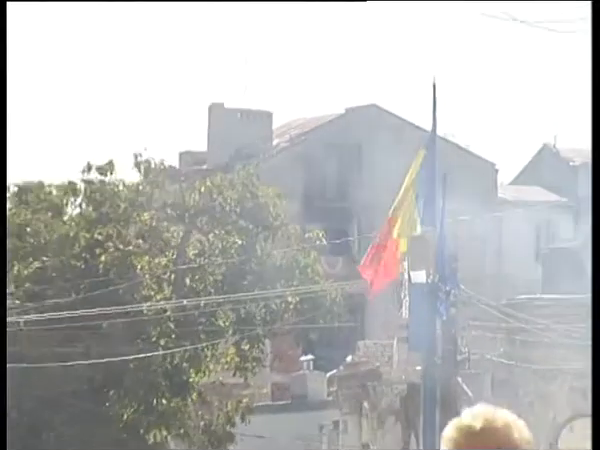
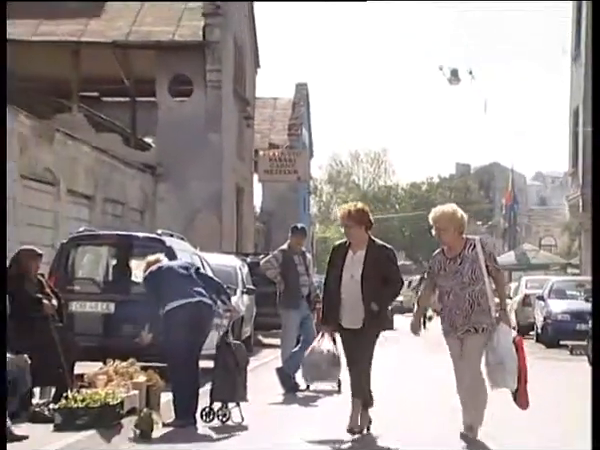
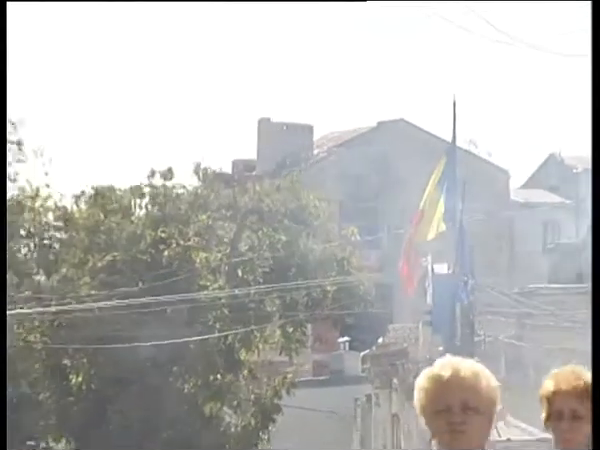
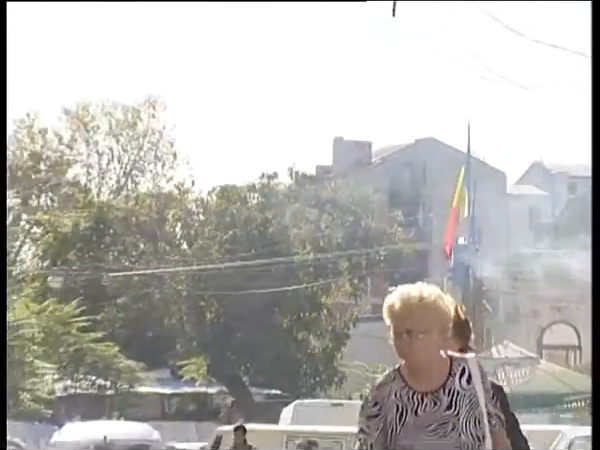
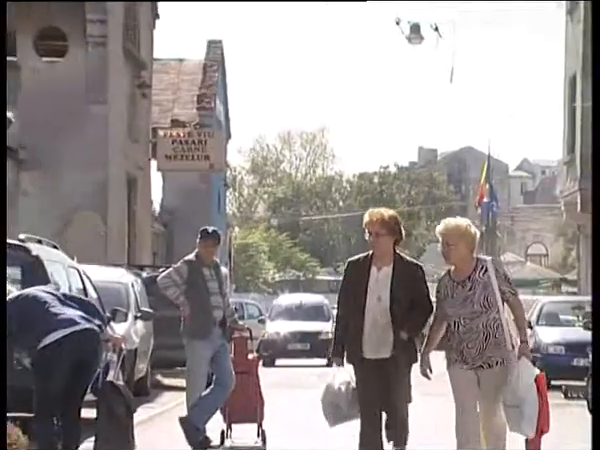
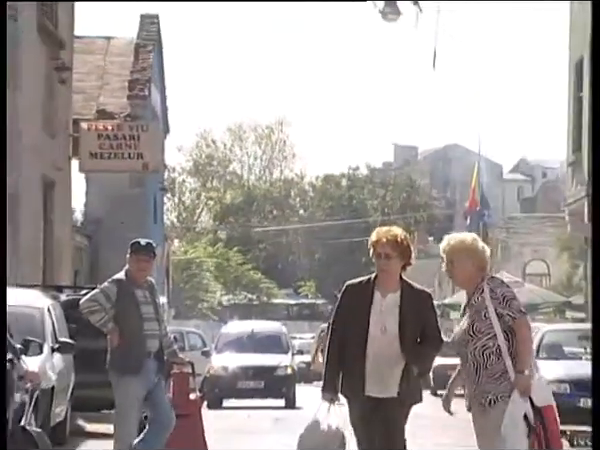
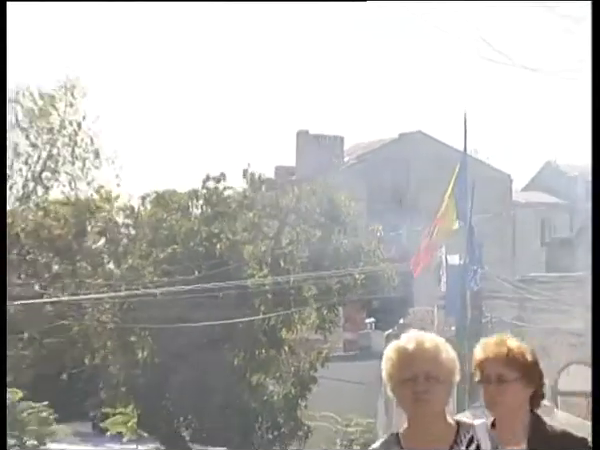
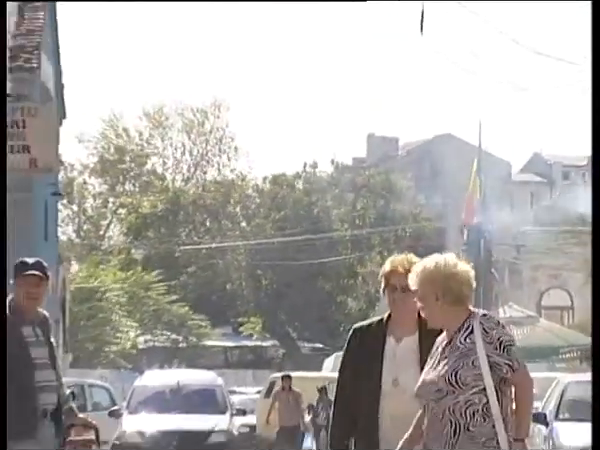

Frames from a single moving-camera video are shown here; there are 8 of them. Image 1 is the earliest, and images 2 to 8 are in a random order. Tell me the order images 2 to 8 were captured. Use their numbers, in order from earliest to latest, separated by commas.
3, 7, 4, 8, 6, 5, 2
